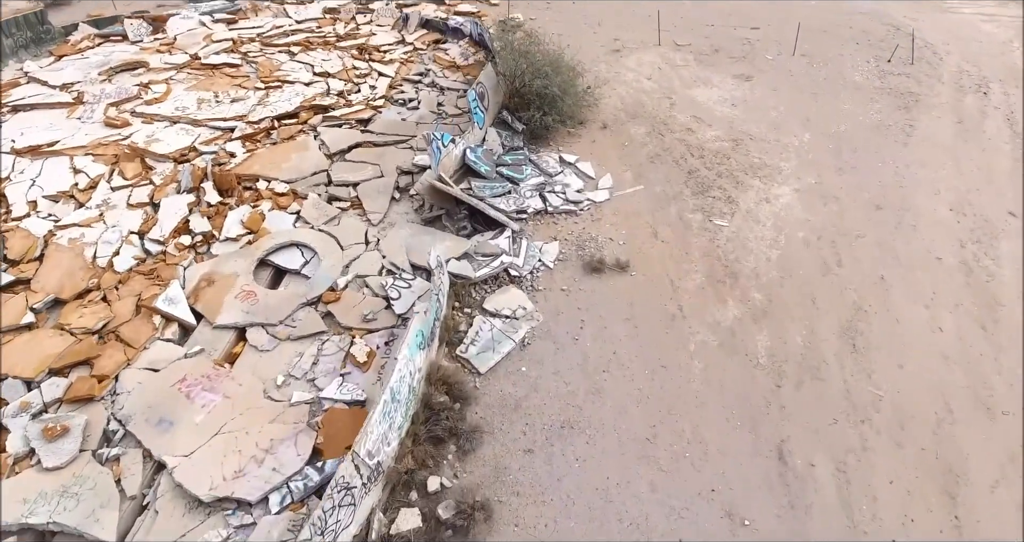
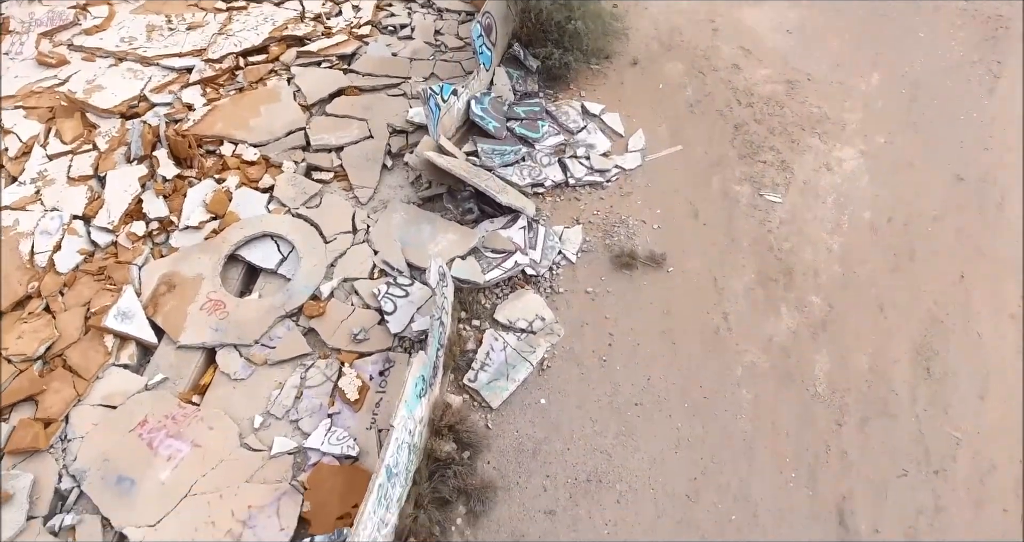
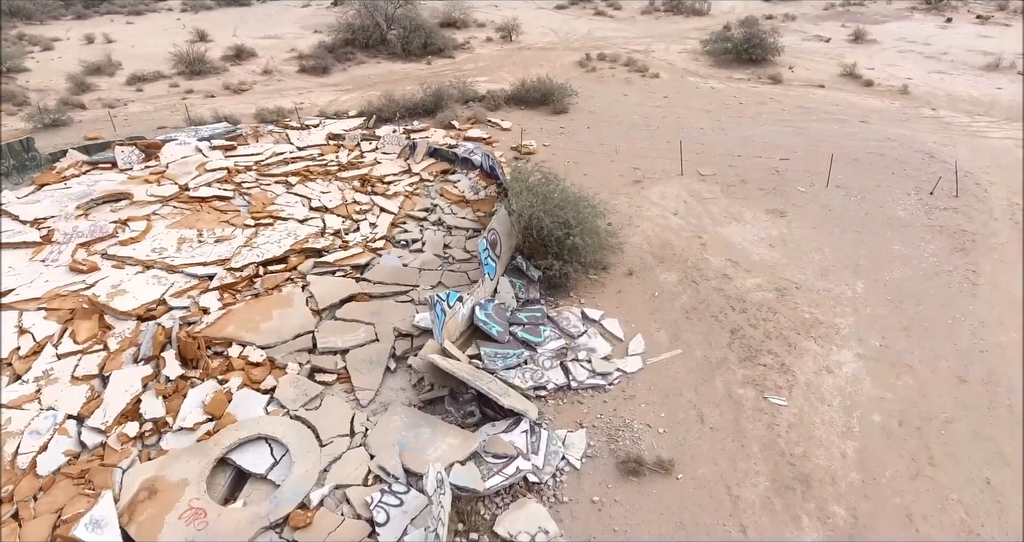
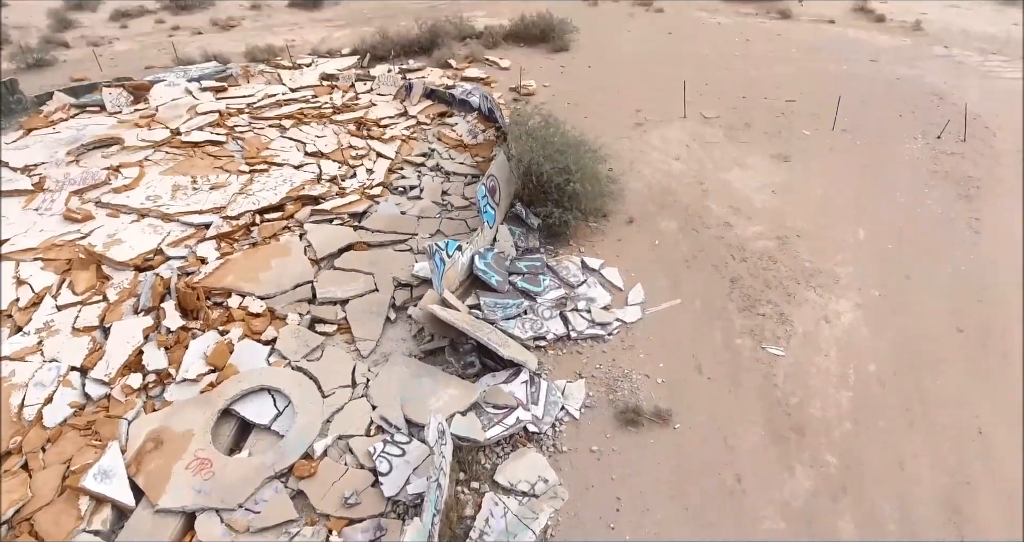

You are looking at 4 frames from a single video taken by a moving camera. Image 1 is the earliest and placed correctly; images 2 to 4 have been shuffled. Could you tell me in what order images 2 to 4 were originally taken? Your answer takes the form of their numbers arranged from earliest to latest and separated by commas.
2, 4, 3
